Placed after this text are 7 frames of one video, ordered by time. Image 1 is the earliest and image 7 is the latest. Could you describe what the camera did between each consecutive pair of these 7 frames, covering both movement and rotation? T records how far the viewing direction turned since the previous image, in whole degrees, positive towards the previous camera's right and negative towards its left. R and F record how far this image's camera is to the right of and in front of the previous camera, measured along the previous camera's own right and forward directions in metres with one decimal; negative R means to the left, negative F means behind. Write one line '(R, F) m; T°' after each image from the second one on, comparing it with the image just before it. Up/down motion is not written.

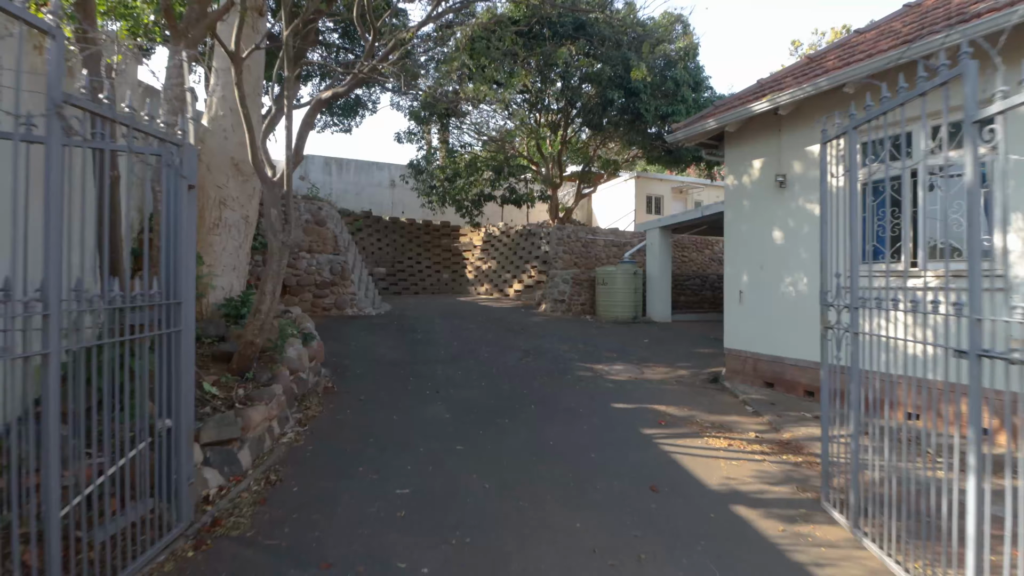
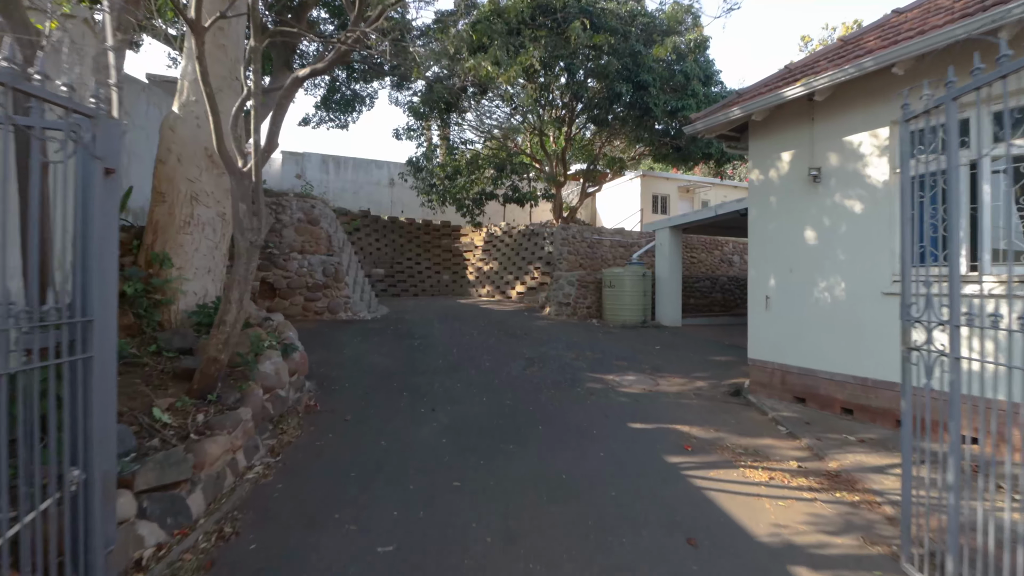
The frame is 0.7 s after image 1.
(0.0, +0.7) m; 0°
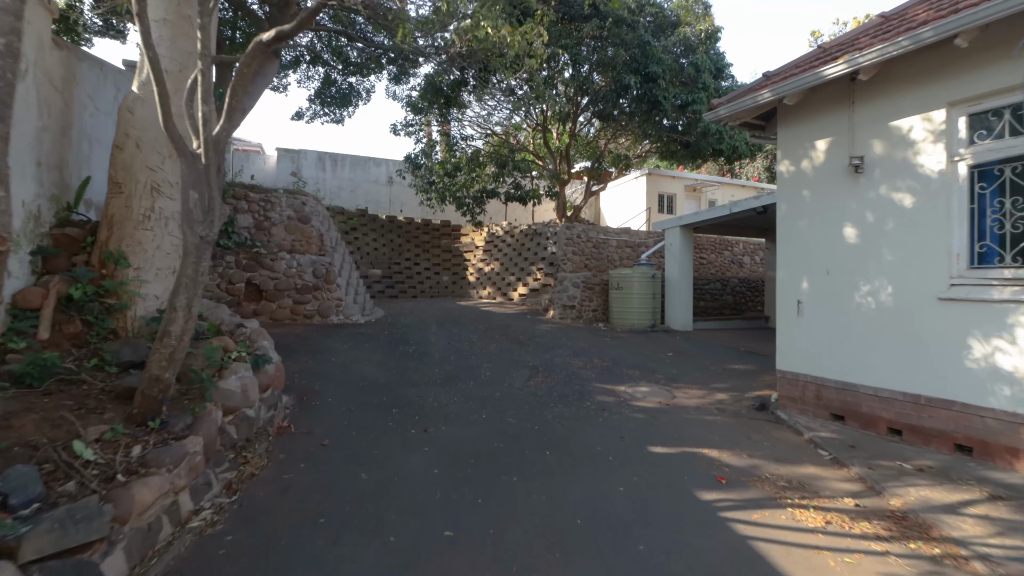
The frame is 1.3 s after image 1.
(0.0, +0.7) m; 0°
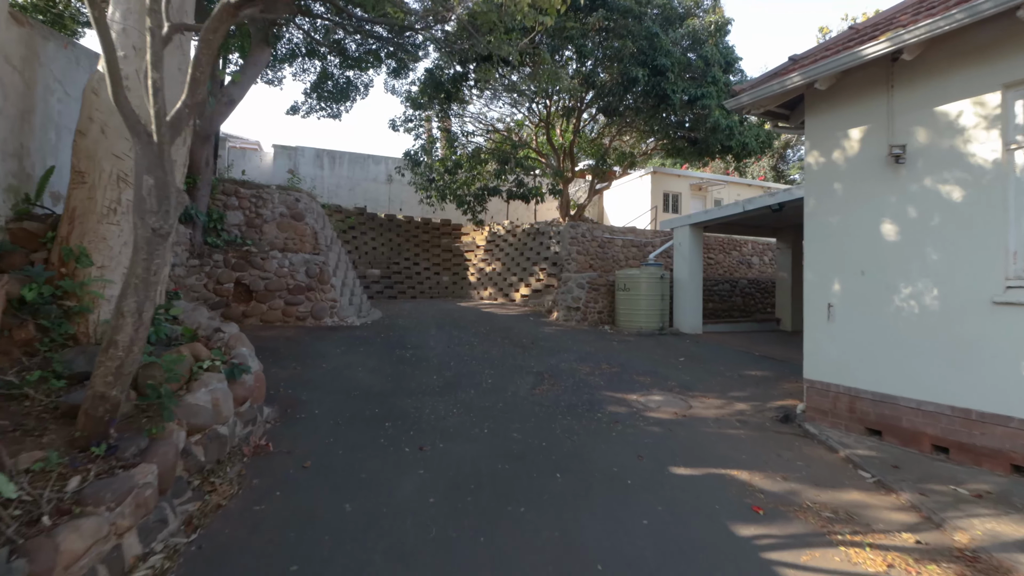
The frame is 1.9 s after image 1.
(0.0, +0.5) m; 0°
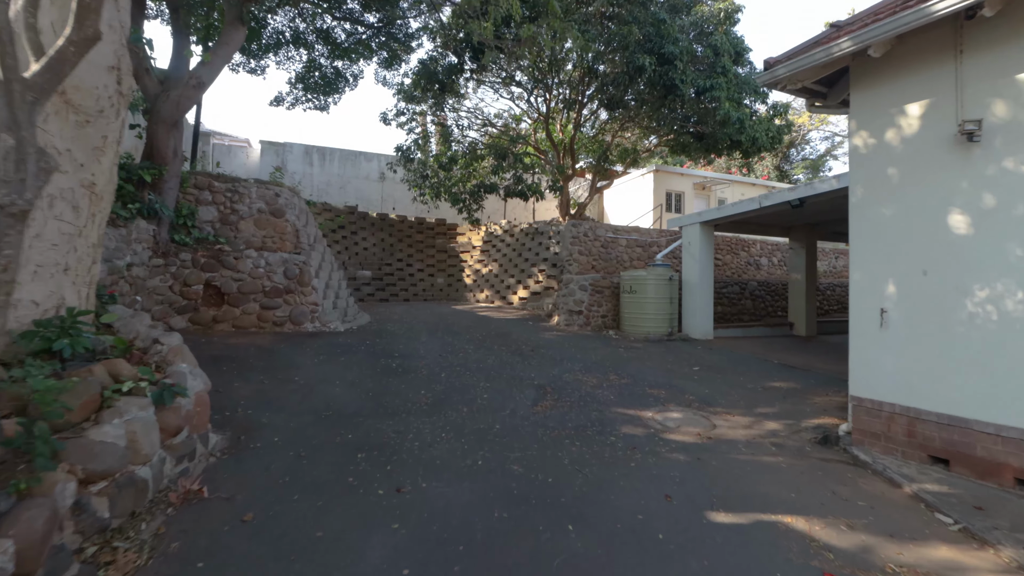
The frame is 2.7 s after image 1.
(0.0, +0.9) m; 0°
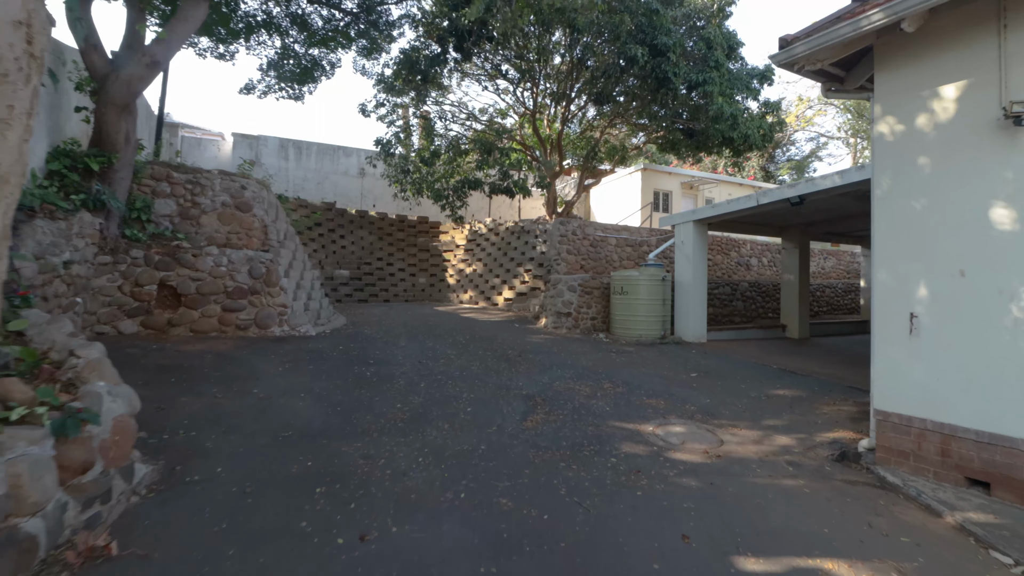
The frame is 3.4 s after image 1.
(0.0, +0.6) m; +2°
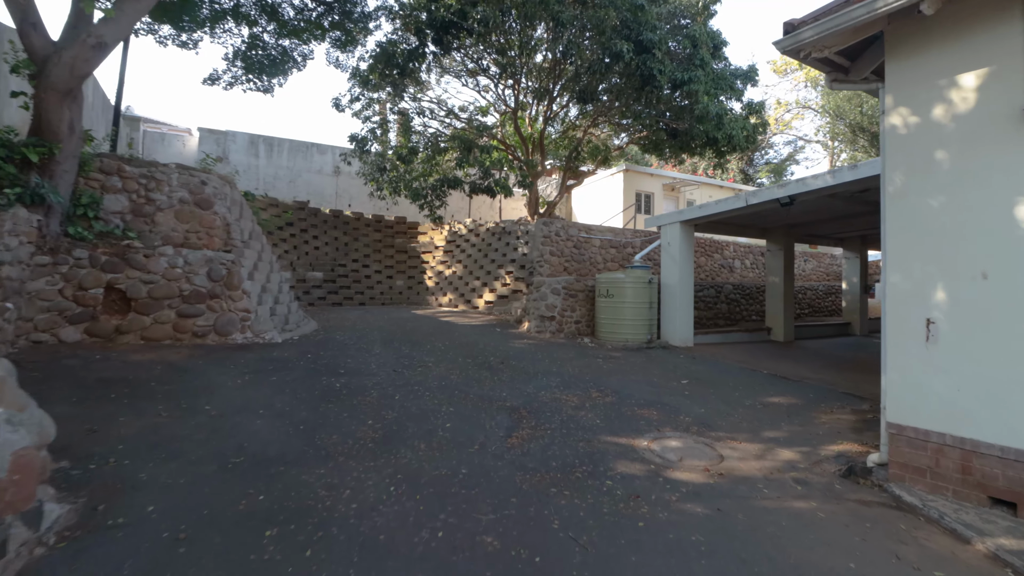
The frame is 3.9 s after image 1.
(0.0, +0.5) m; +2°
